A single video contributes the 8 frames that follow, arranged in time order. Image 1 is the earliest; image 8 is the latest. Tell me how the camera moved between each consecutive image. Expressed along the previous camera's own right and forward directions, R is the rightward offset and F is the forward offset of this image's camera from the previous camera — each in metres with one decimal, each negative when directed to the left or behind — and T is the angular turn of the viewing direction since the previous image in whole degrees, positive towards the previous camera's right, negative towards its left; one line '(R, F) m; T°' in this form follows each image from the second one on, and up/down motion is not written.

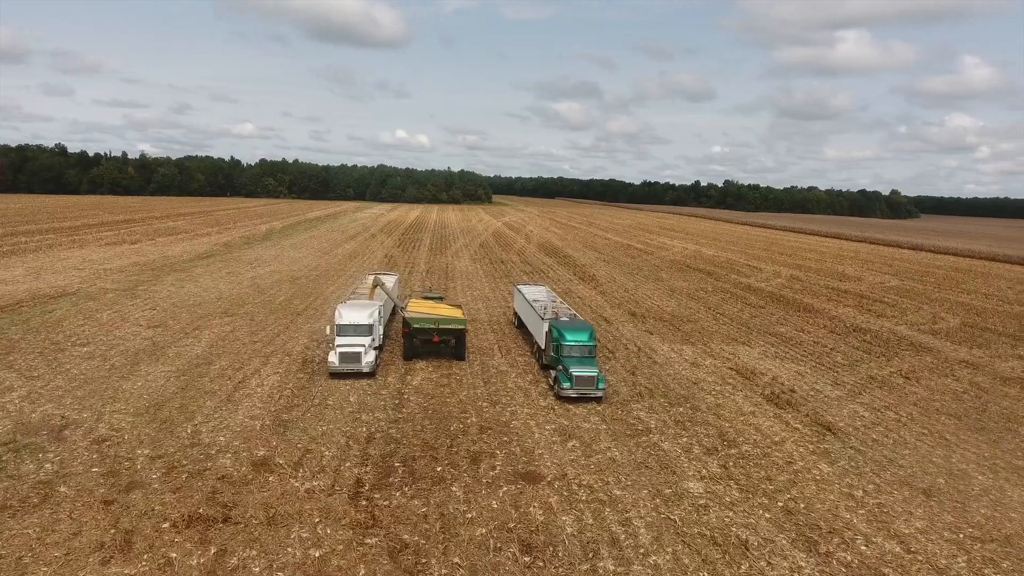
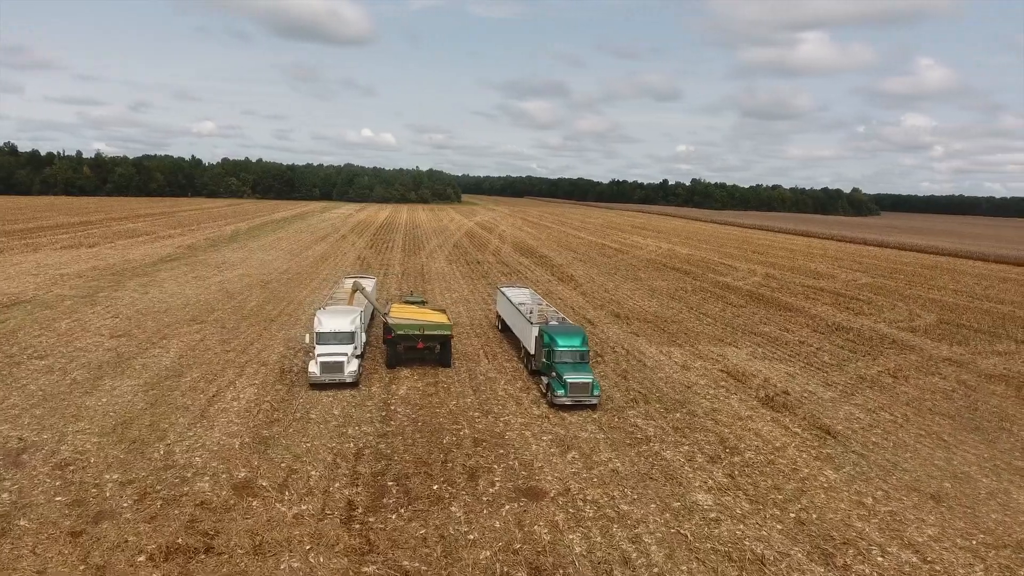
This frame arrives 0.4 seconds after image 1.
(-0.6, +0.7) m; +3°
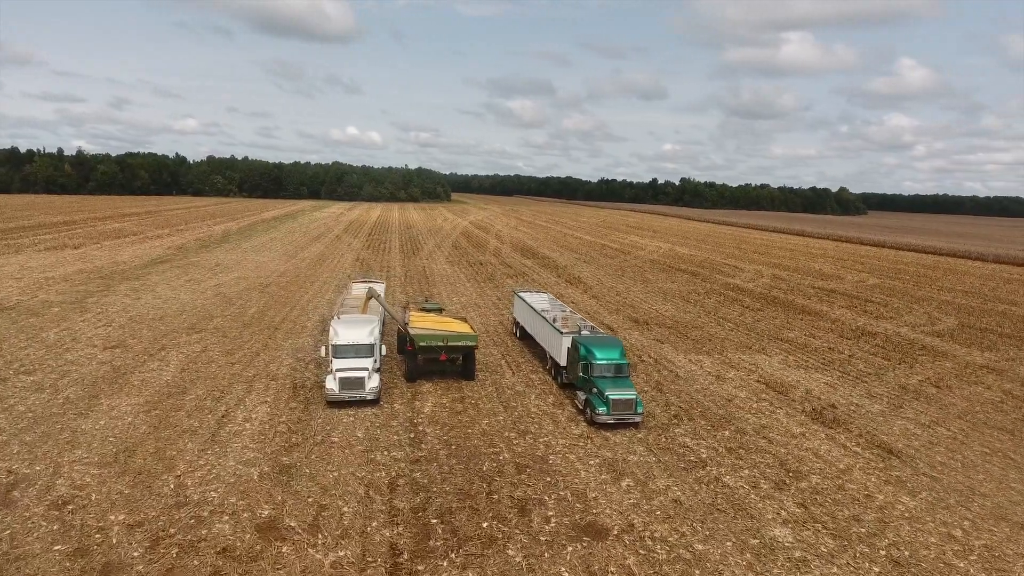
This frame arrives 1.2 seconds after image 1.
(-1.2, +1.3) m; +1°
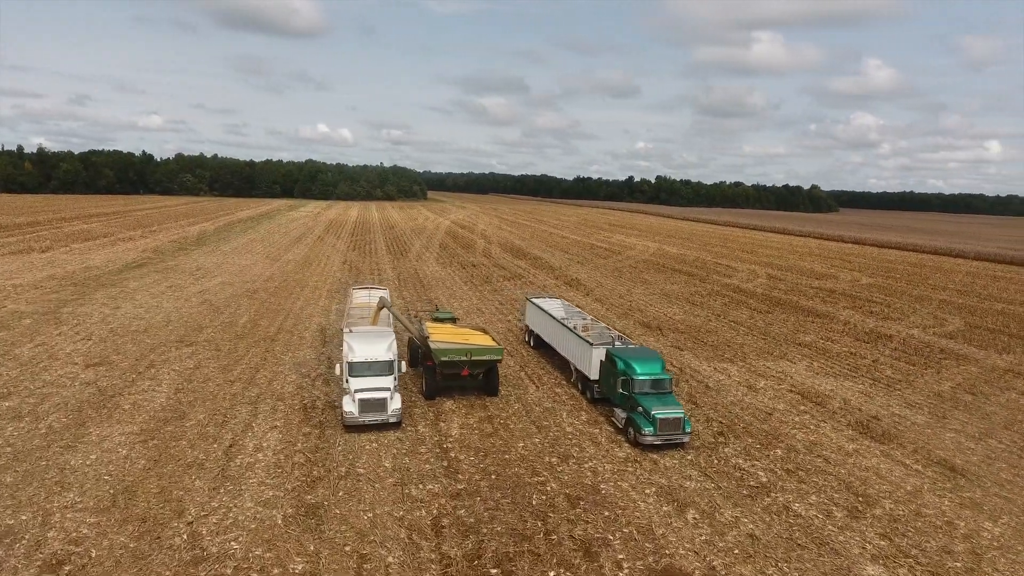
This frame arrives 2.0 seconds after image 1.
(-1.4, +1.4) m; +2°
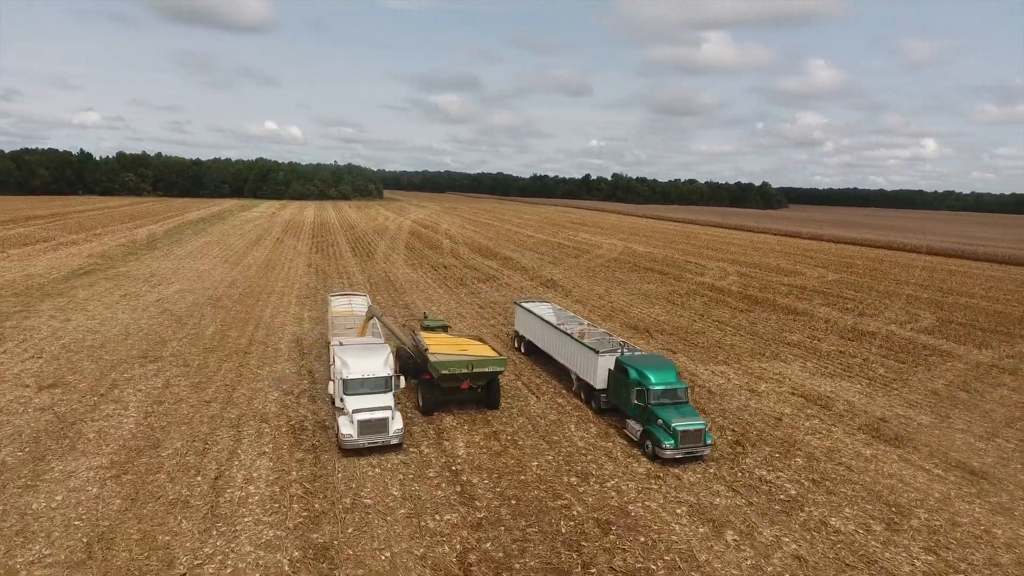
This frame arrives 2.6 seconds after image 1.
(-1.2, +1.0) m; +4°
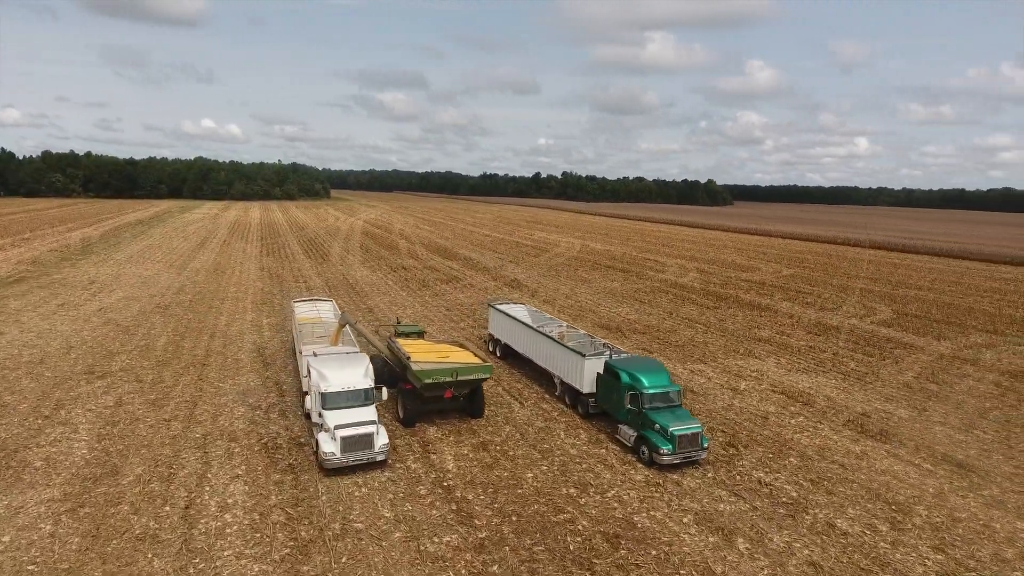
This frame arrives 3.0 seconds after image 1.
(-0.8, +0.7) m; +5°
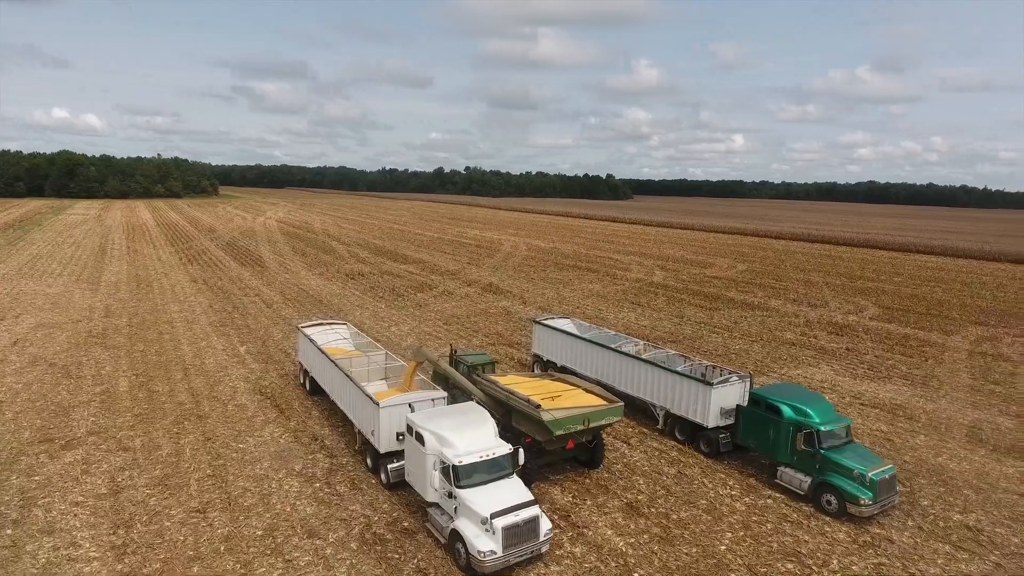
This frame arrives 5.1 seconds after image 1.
(-4.5, +3.4) m; +10°
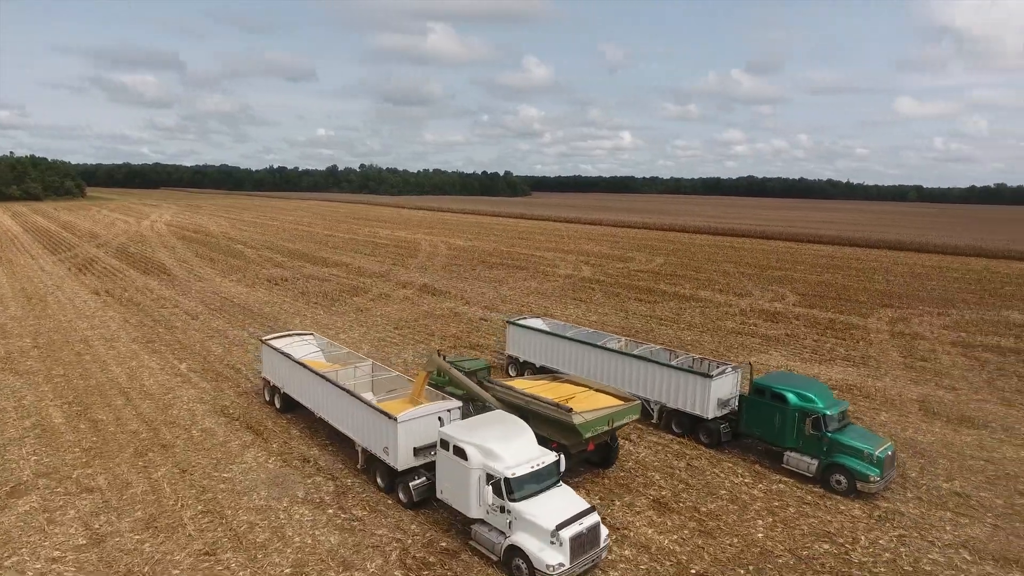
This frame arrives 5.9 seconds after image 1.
(-2.1, +0.6) m; +9°
